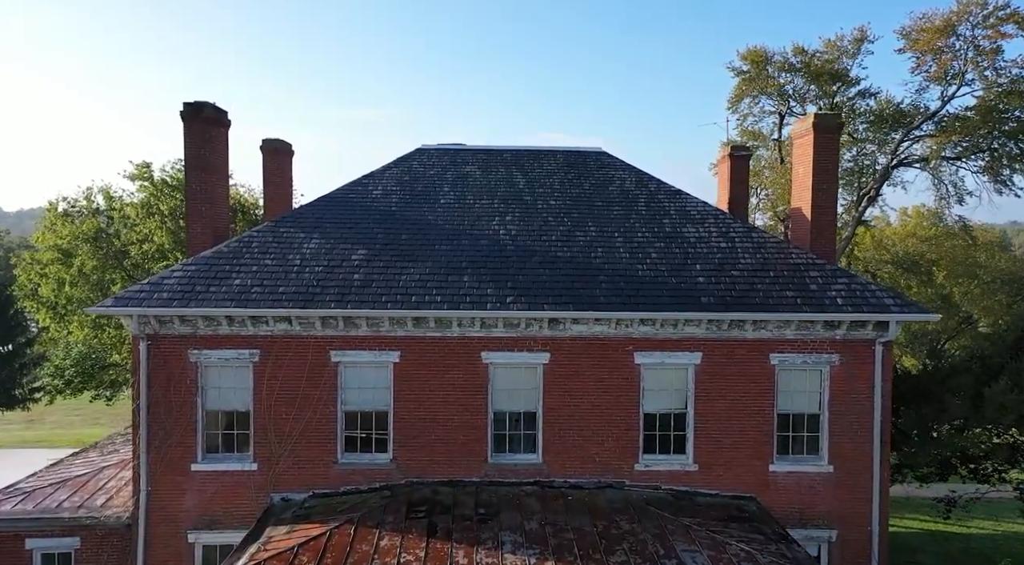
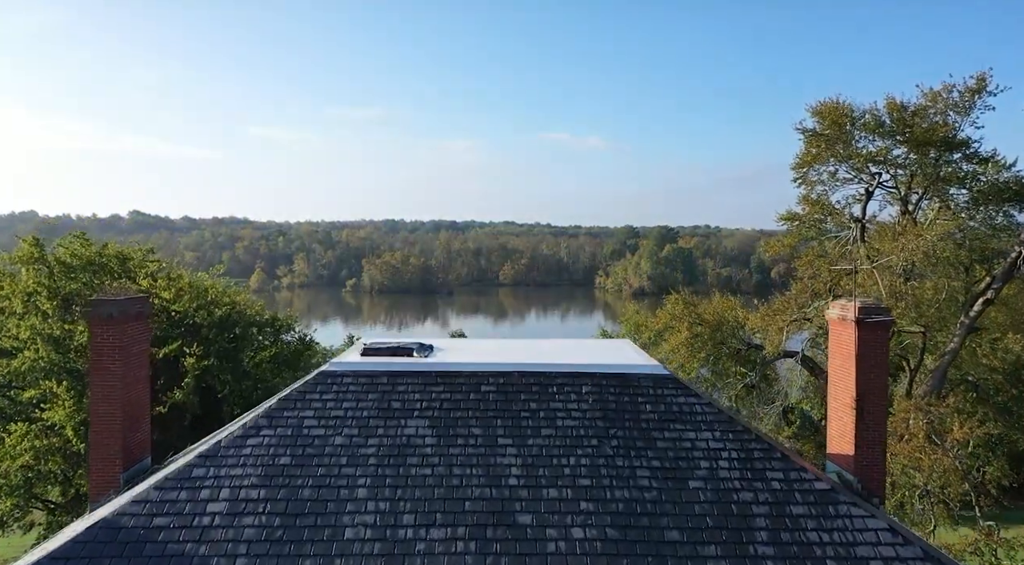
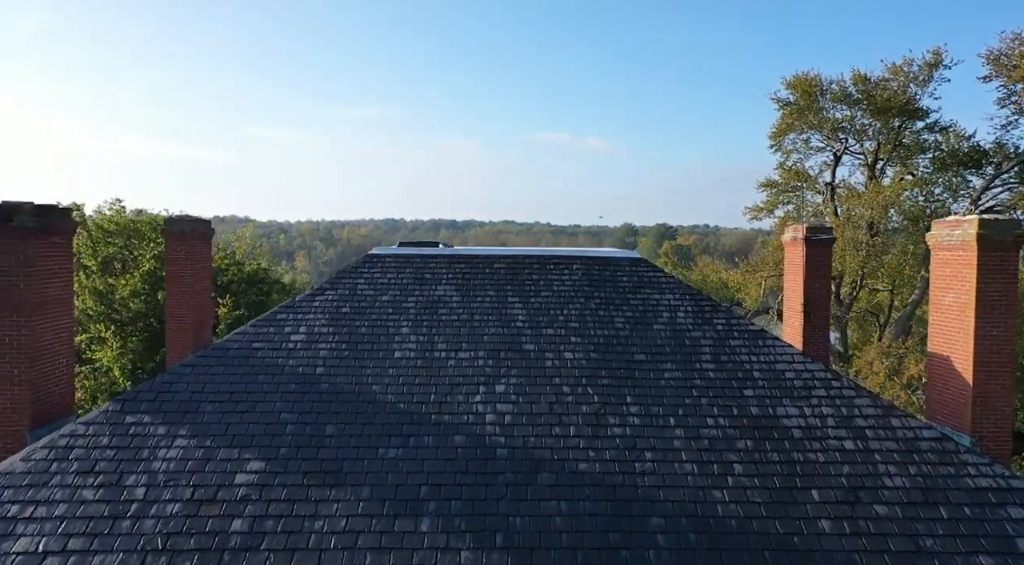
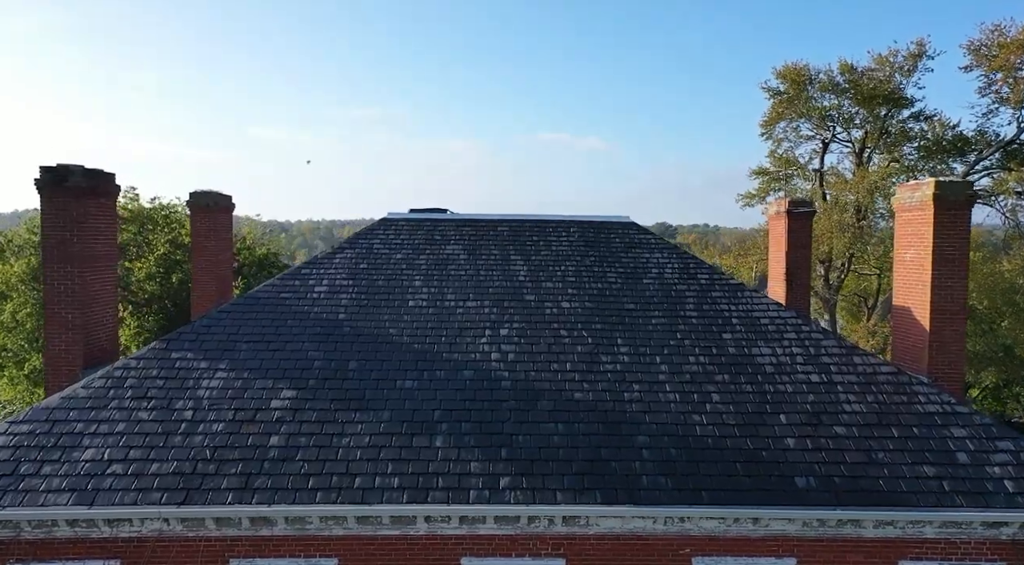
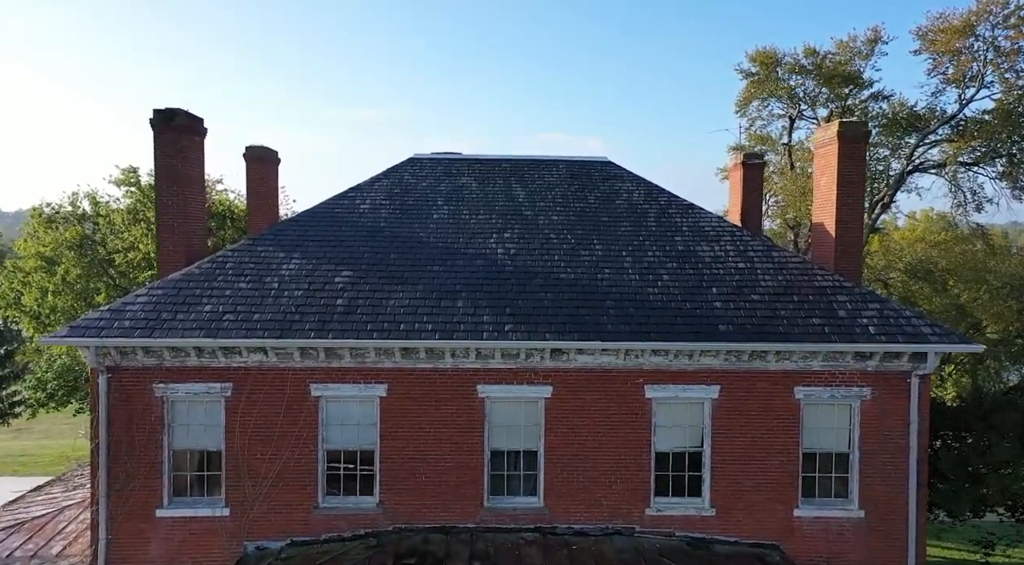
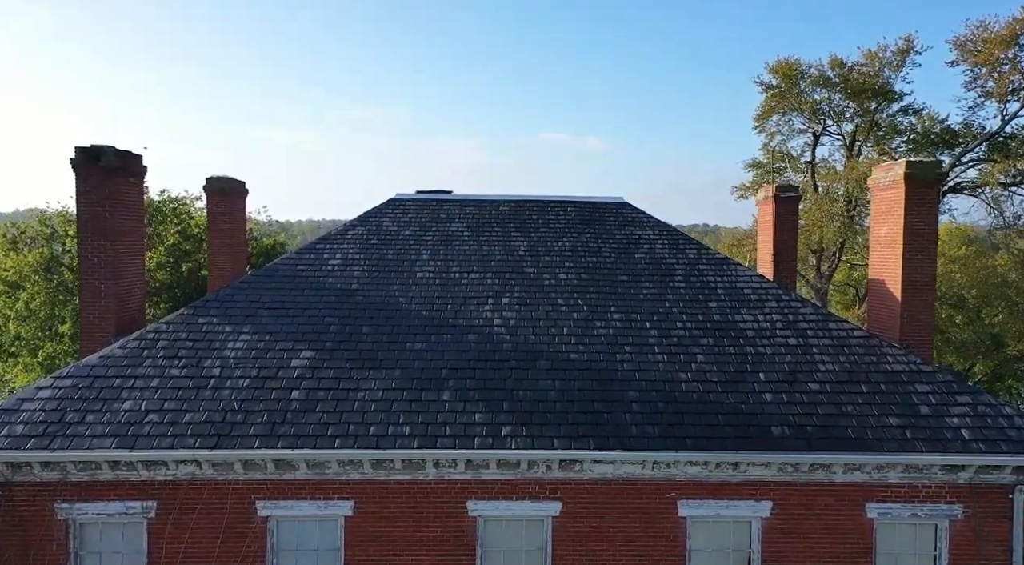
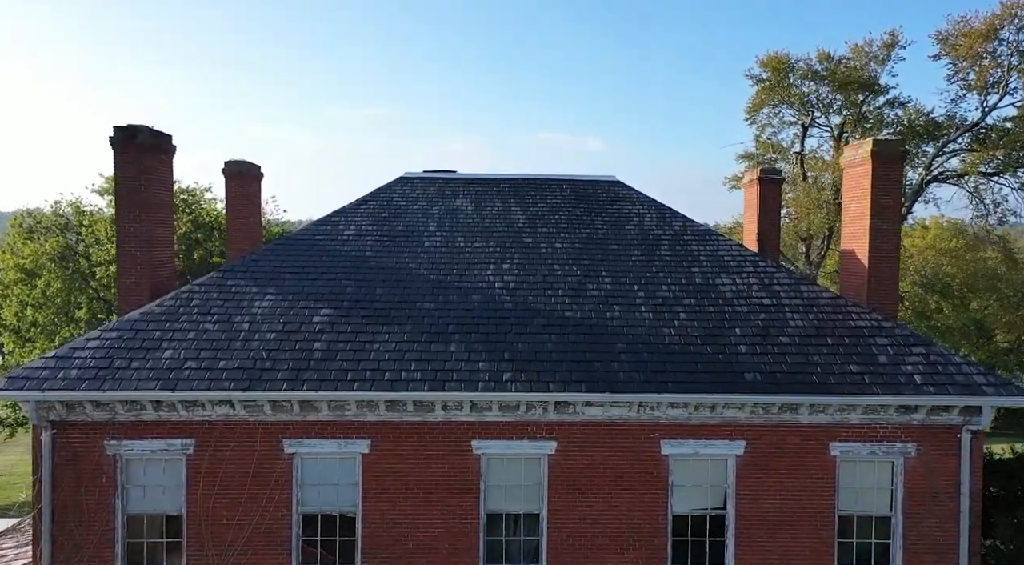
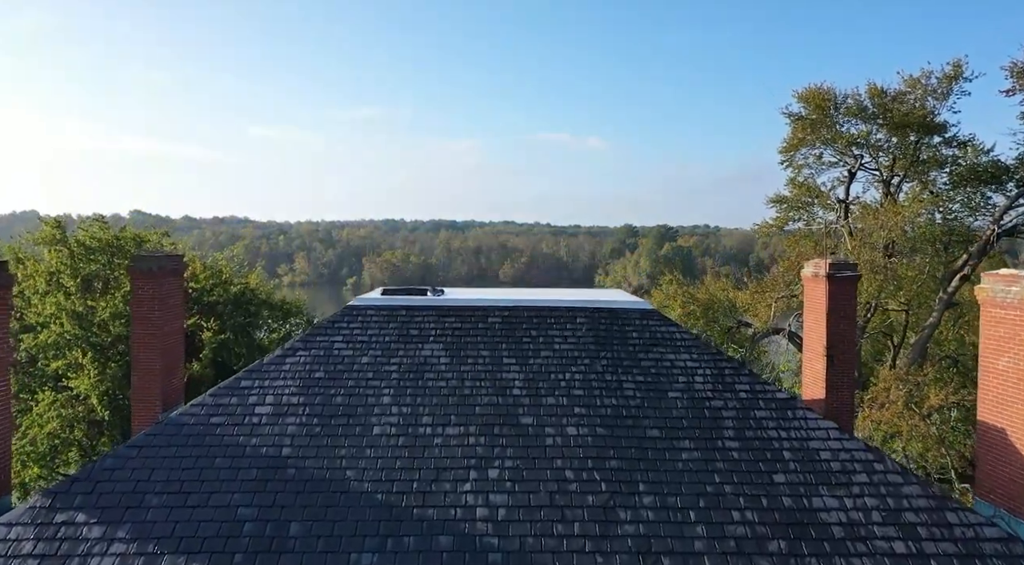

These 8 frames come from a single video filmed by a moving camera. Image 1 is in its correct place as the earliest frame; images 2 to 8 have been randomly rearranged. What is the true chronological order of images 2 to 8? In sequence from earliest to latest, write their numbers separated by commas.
5, 7, 6, 4, 3, 8, 2
